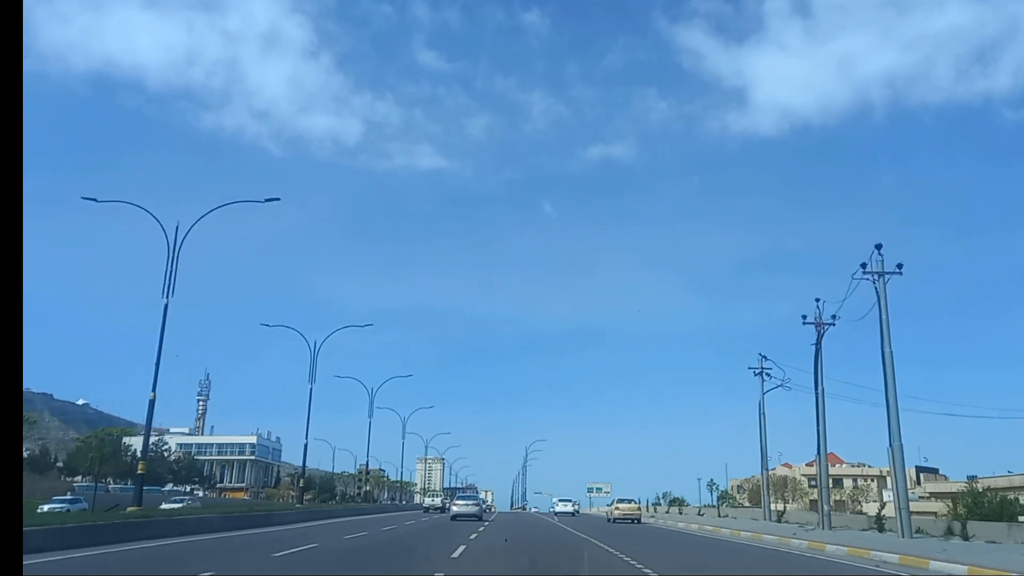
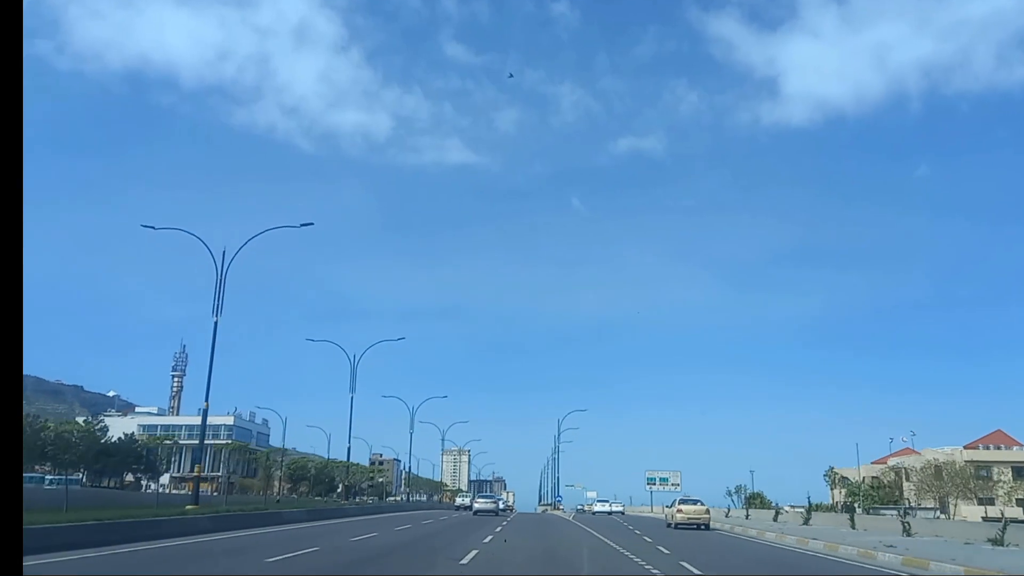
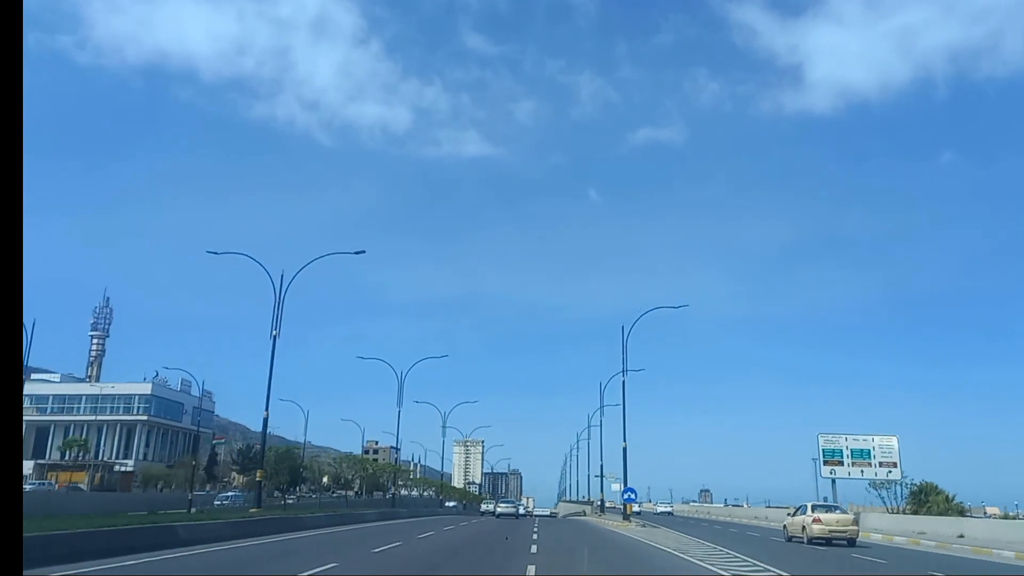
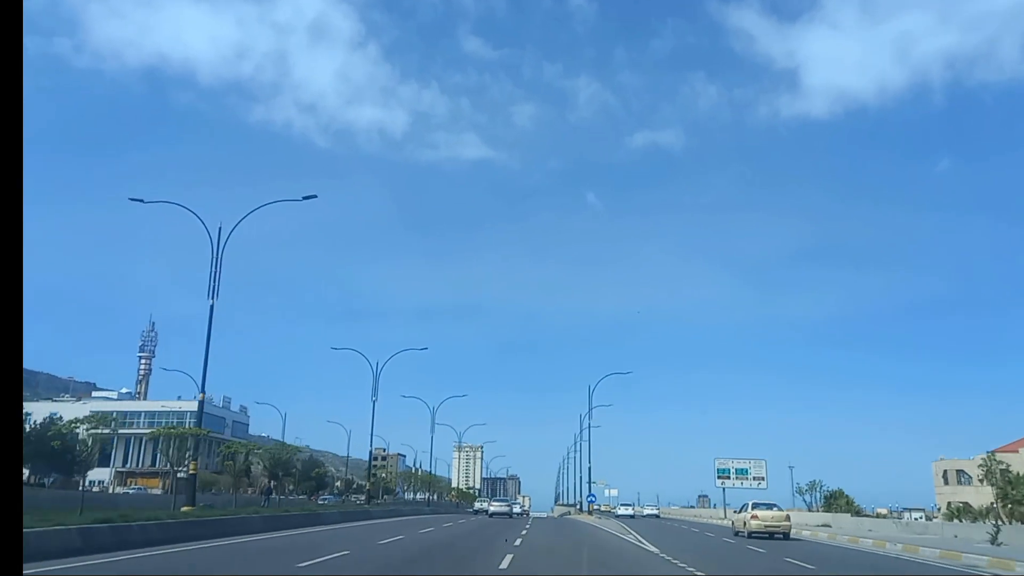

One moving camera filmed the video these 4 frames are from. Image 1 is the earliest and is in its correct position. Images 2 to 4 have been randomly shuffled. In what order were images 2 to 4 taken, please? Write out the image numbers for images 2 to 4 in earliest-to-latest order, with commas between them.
2, 4, 3
